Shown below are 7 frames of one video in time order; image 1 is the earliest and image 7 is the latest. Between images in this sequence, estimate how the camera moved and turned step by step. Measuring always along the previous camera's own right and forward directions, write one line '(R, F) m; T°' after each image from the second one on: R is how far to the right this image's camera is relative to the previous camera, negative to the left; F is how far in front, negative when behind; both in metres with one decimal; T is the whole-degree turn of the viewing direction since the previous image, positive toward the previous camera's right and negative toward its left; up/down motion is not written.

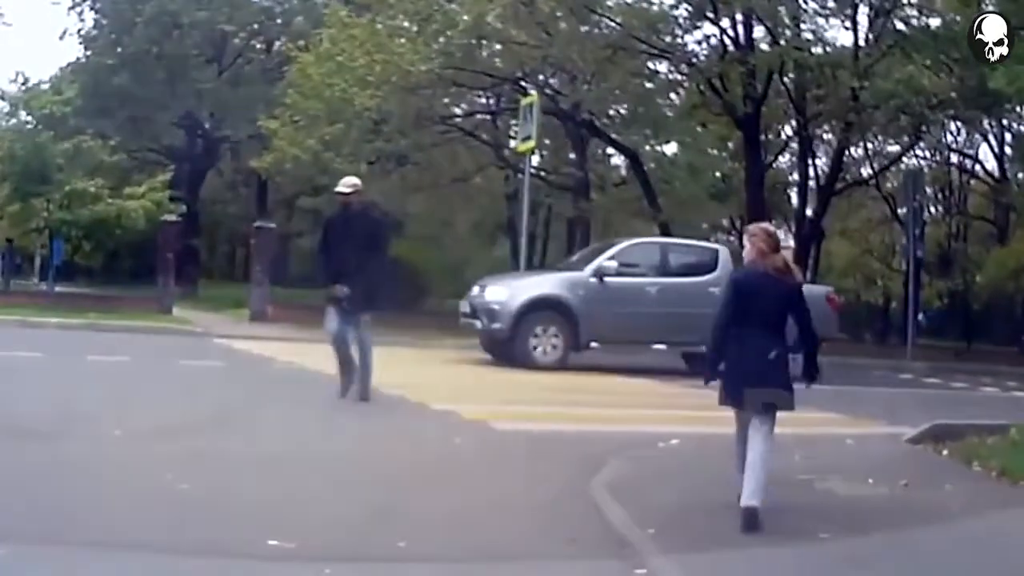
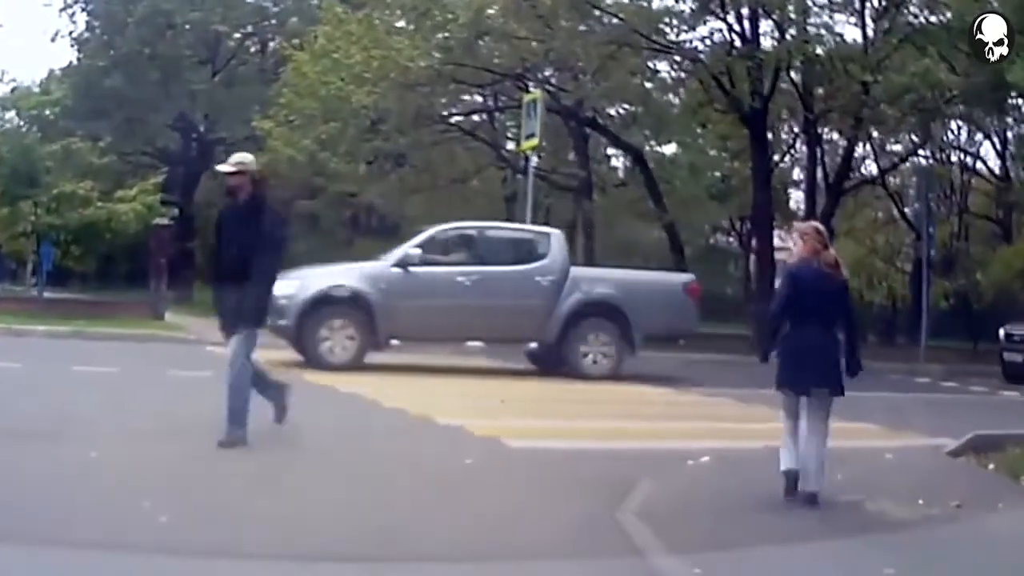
(-0.1, +0.7) m; 0°
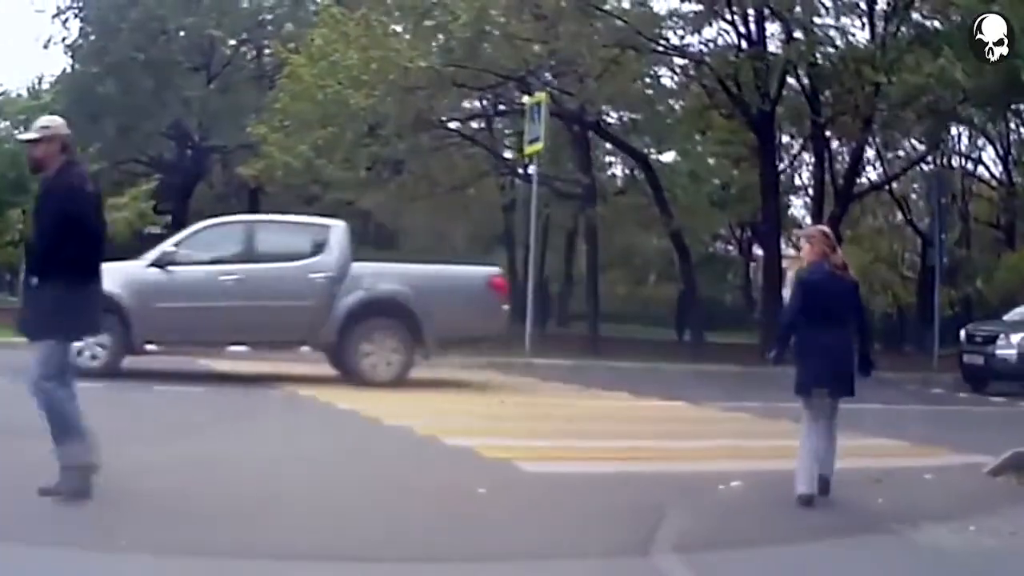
(-0.1, +0.7) m; 0°
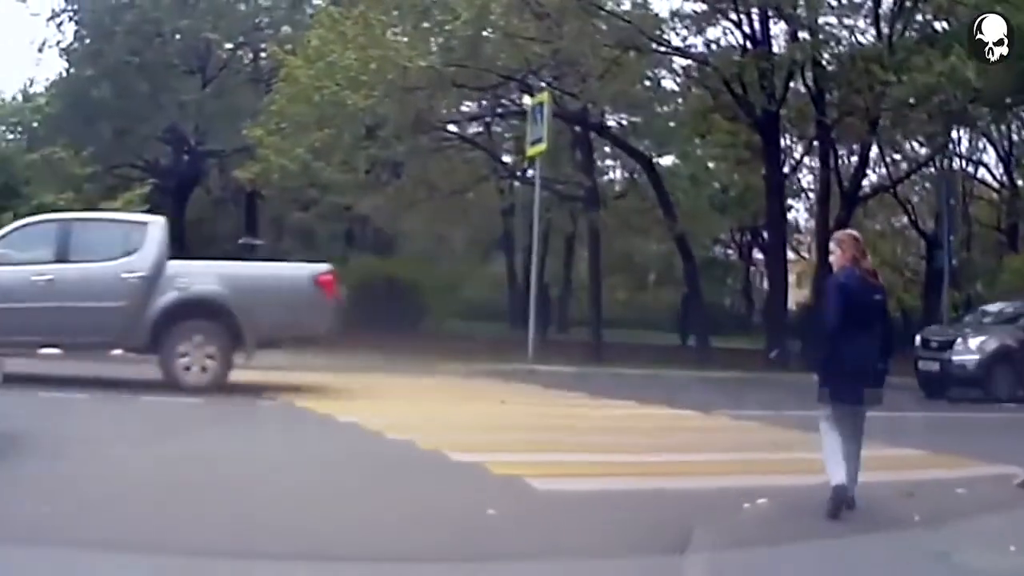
(0.0, +0.5) m; 0°
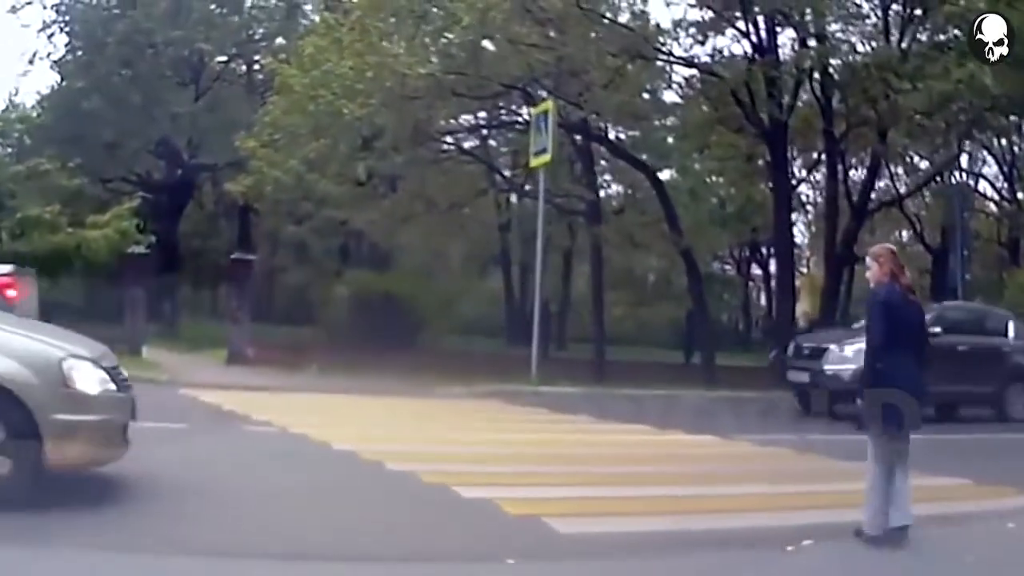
(-0.1, +0.7) m; 0°
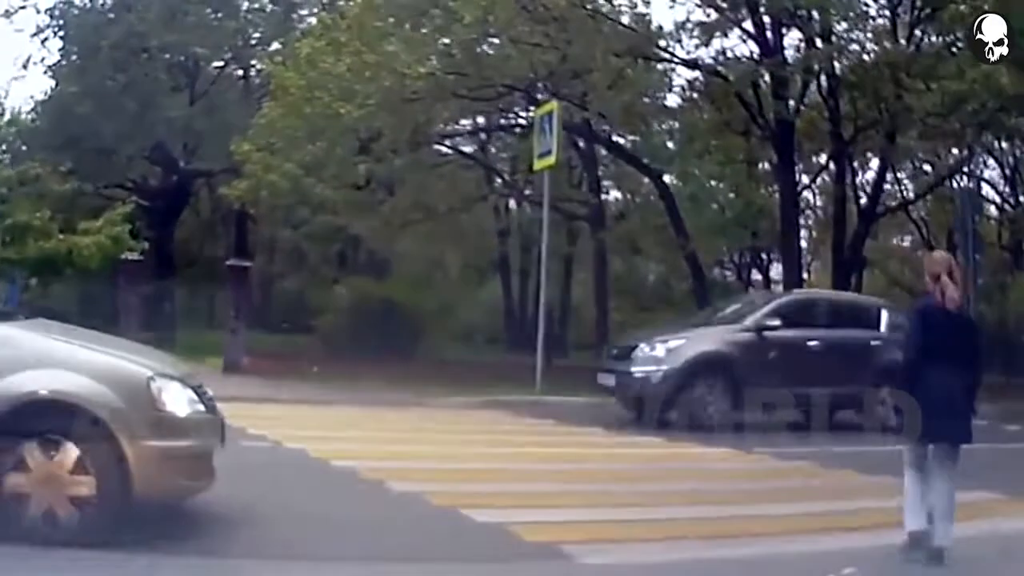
(-0.1, +0.6) m; 0°
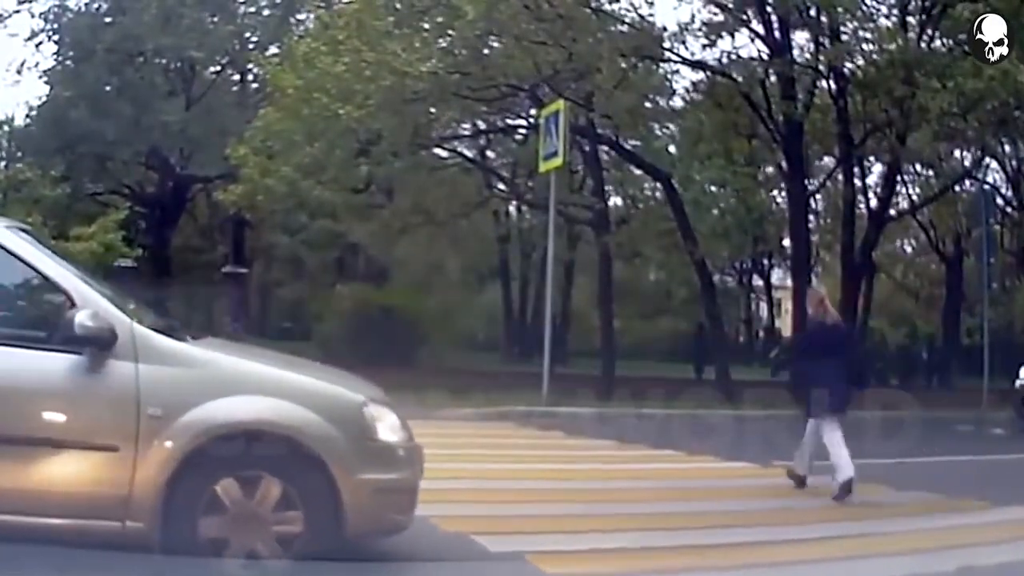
(-0.1, +0.6) m; 0°
